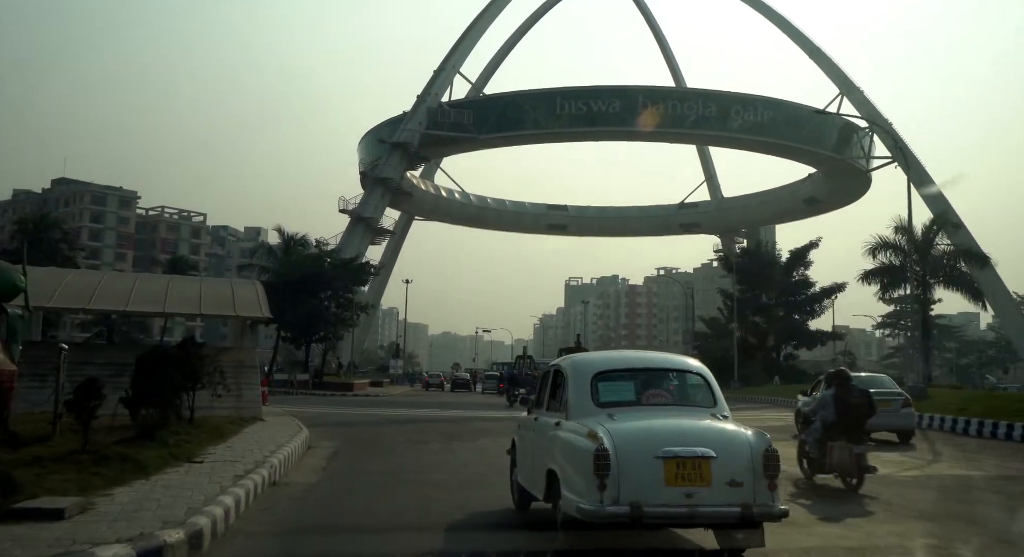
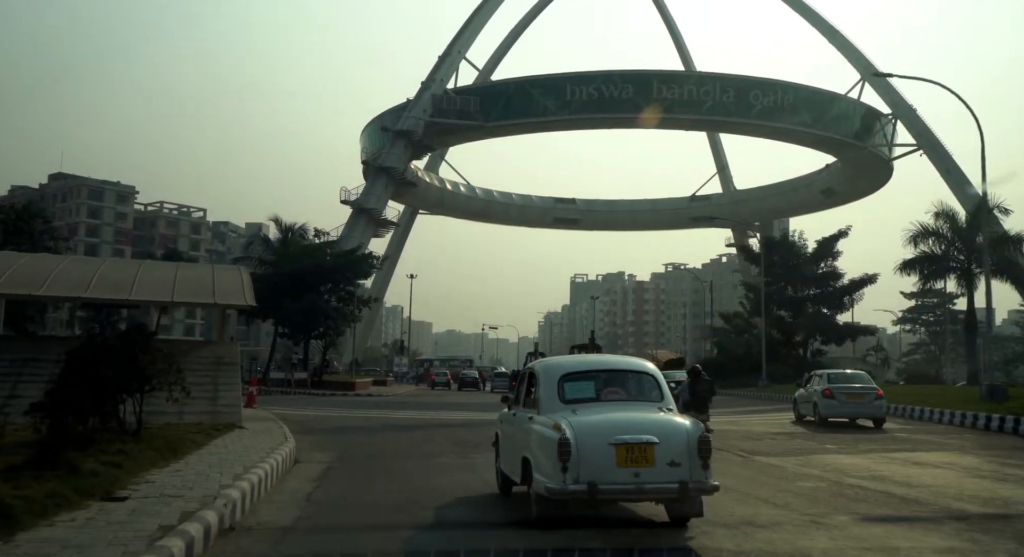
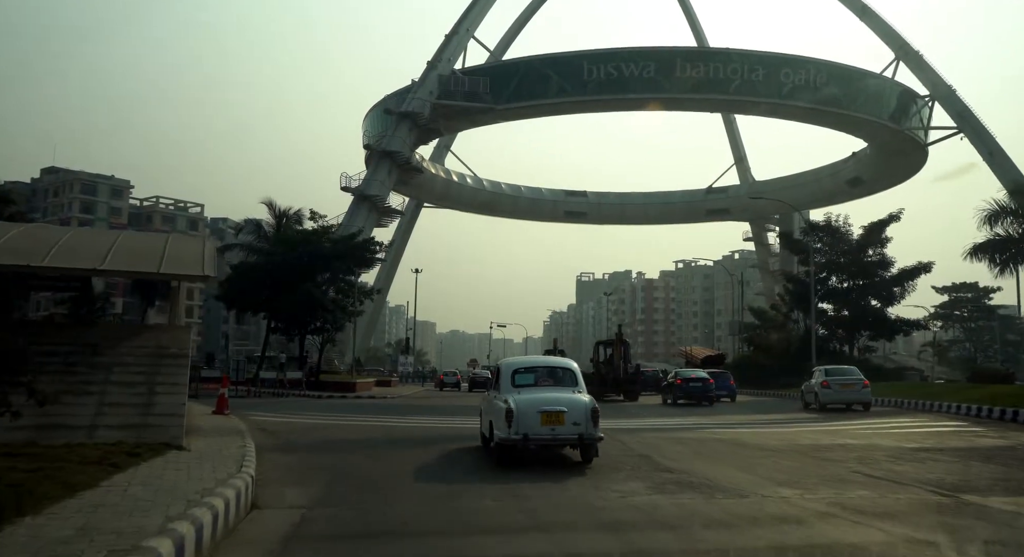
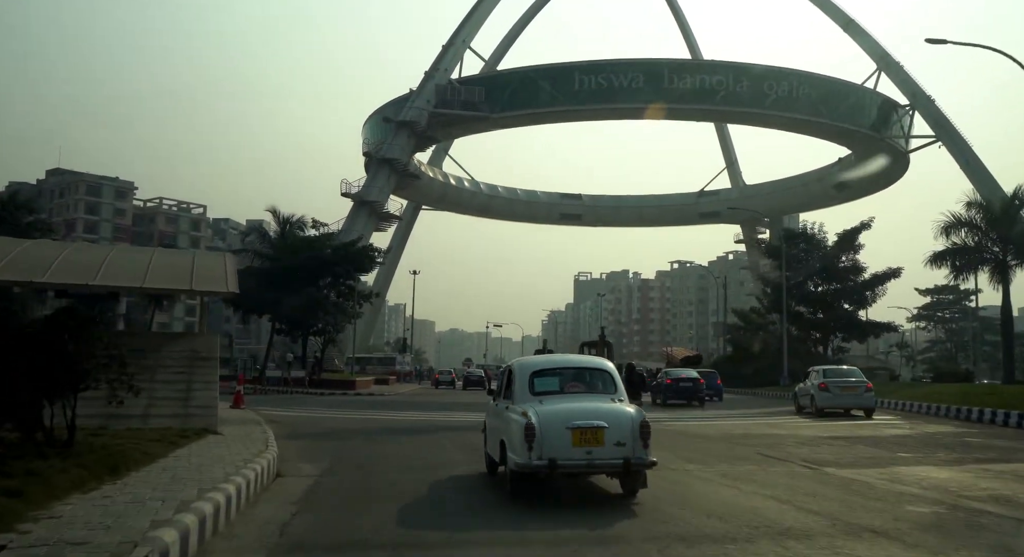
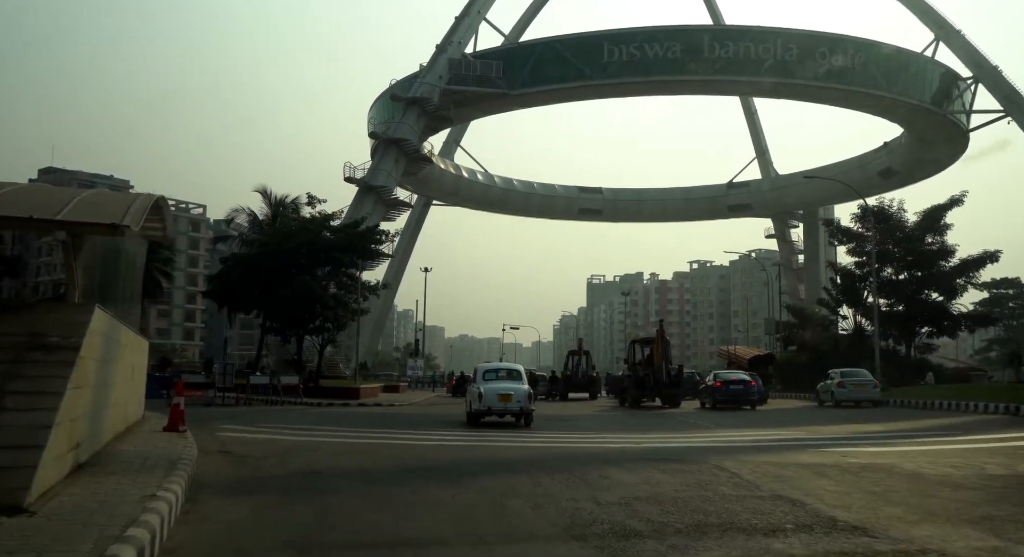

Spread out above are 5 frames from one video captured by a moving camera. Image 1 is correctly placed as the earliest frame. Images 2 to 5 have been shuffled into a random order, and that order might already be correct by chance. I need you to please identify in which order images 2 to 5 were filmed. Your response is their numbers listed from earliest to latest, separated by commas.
2, 4, 3, 5
